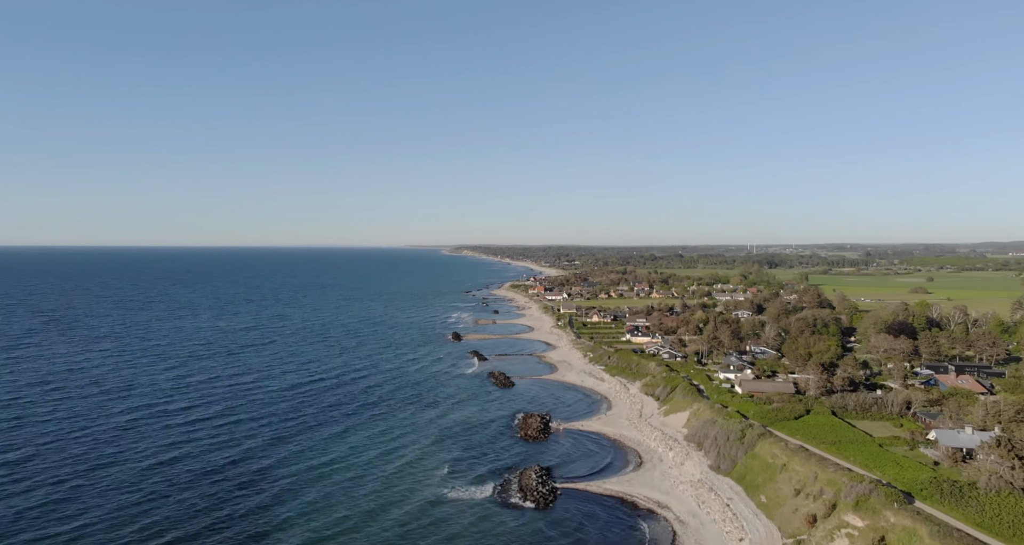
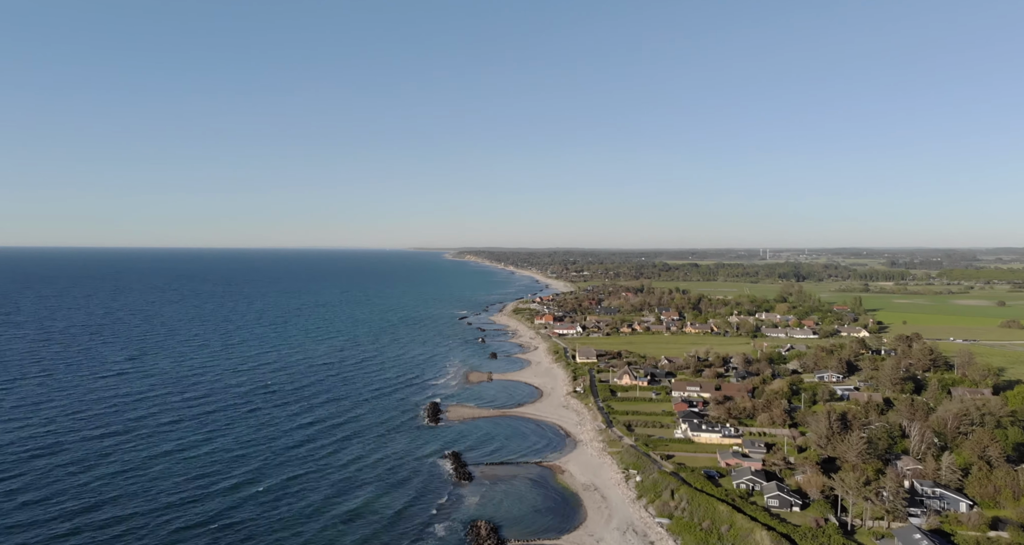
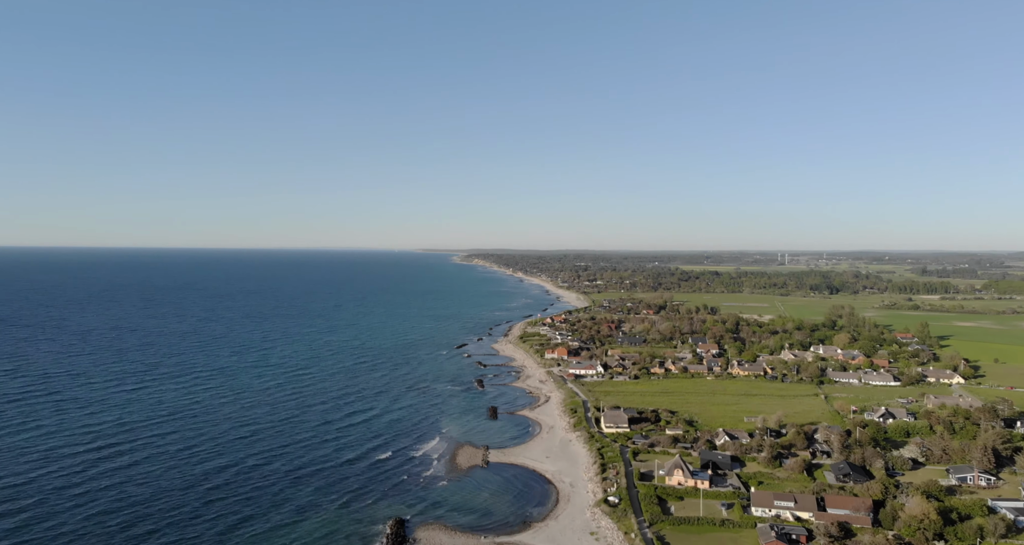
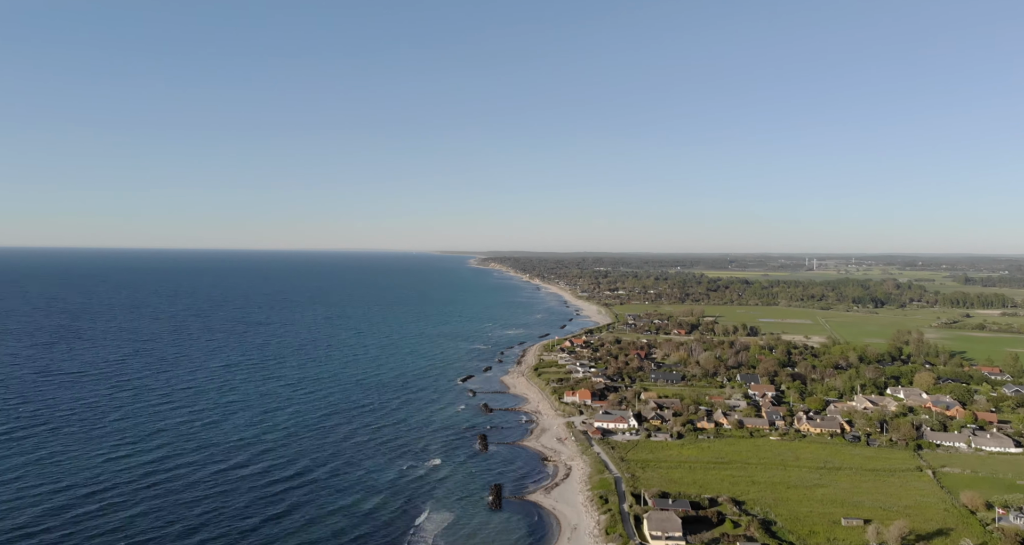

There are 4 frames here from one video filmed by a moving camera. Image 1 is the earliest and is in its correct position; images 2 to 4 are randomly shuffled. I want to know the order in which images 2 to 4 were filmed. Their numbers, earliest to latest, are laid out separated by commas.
2, 3, 4
